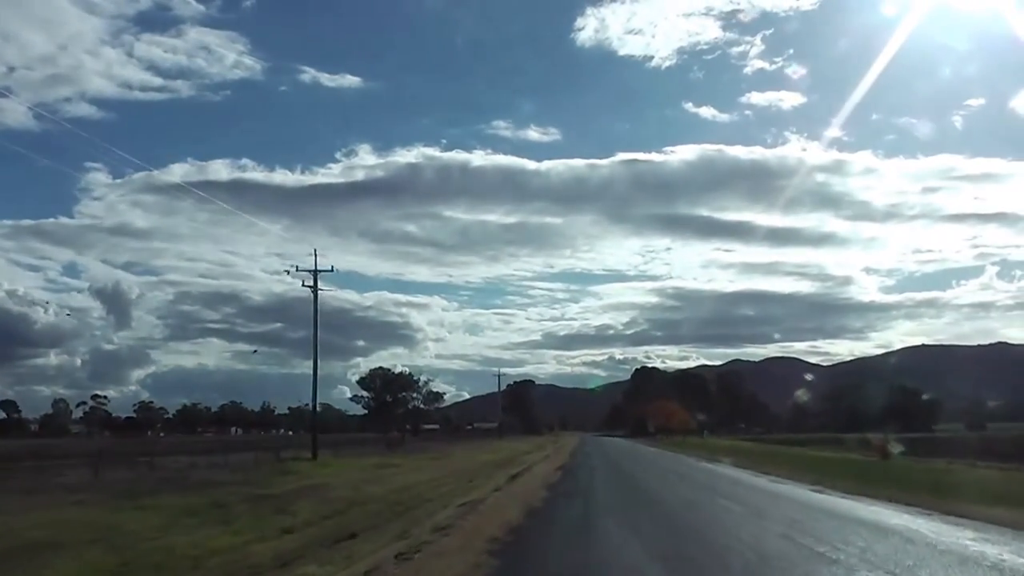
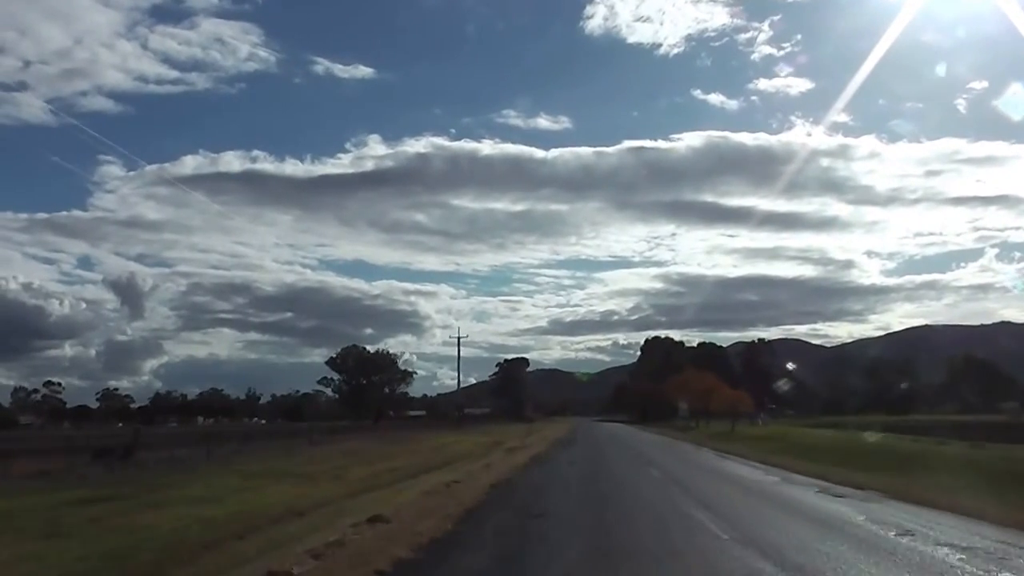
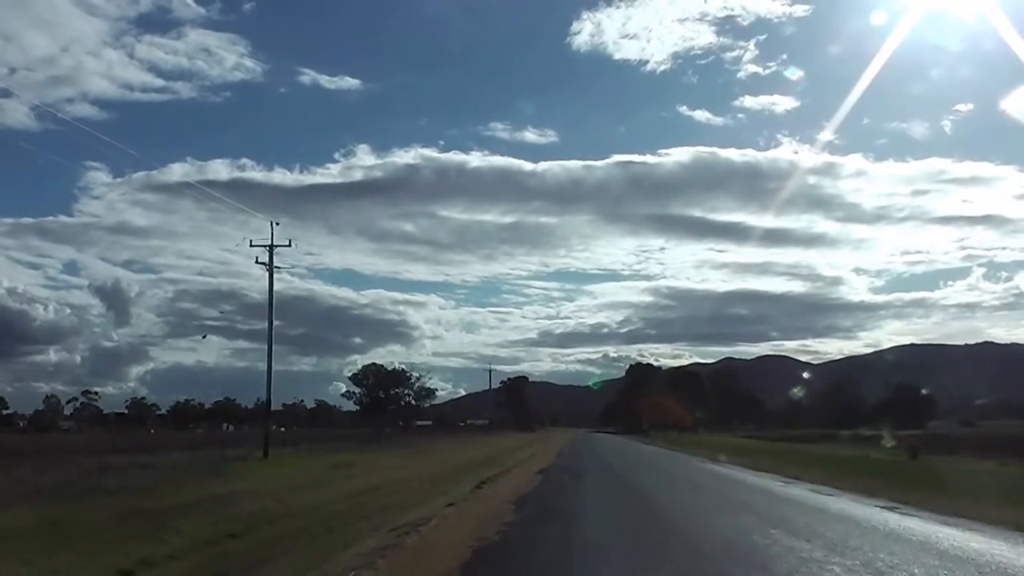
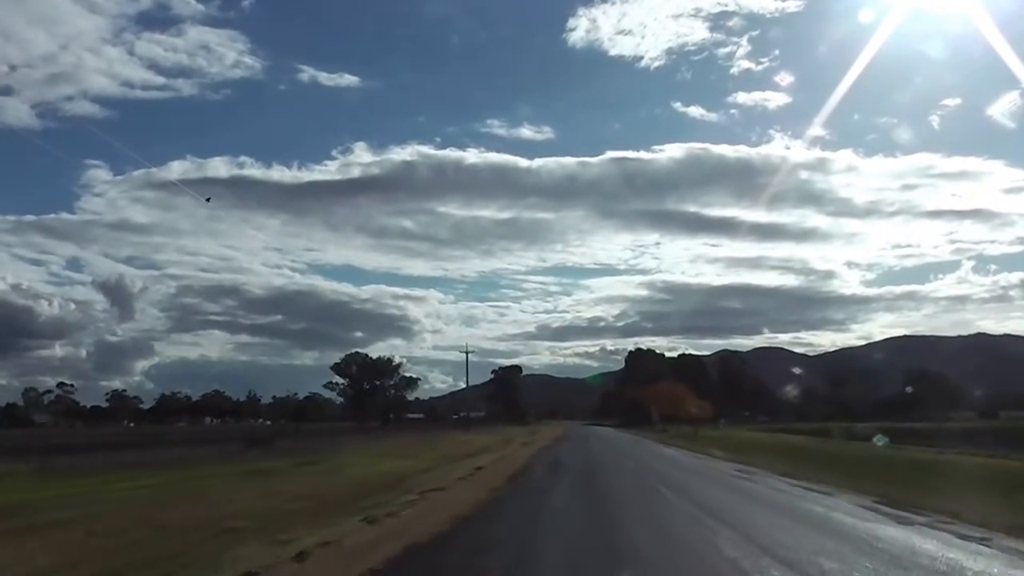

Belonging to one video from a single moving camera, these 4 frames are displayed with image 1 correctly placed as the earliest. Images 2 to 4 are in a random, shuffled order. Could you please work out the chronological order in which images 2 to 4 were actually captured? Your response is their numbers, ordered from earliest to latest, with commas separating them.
3, 4, 2
